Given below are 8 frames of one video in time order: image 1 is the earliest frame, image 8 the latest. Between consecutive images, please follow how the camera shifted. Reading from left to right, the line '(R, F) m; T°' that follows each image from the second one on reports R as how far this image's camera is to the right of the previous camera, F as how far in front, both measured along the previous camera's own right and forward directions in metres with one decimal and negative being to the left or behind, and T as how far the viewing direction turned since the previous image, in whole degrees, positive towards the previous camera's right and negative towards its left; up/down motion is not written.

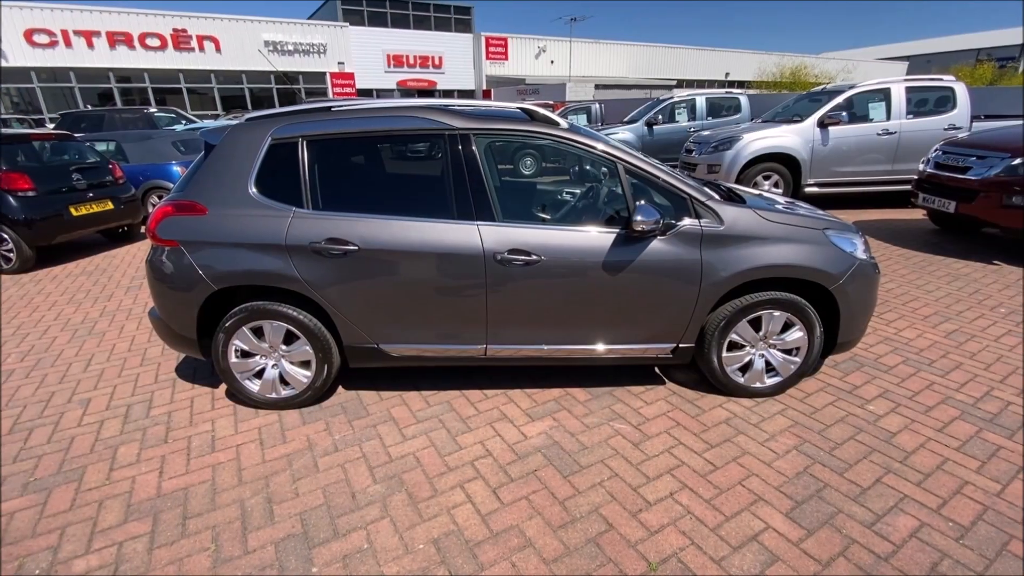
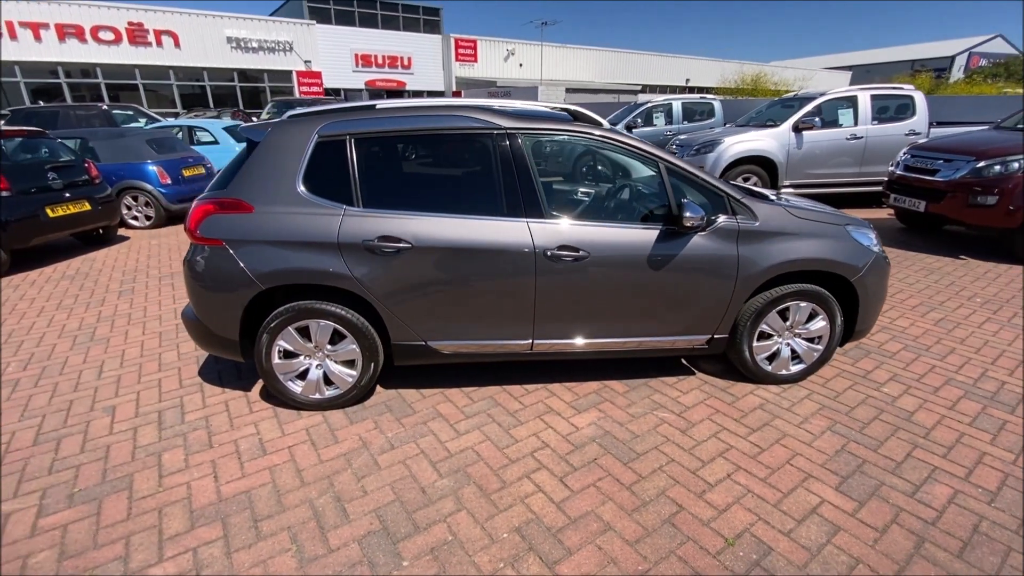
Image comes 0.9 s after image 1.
(-0.5, 0.0) m; +4°
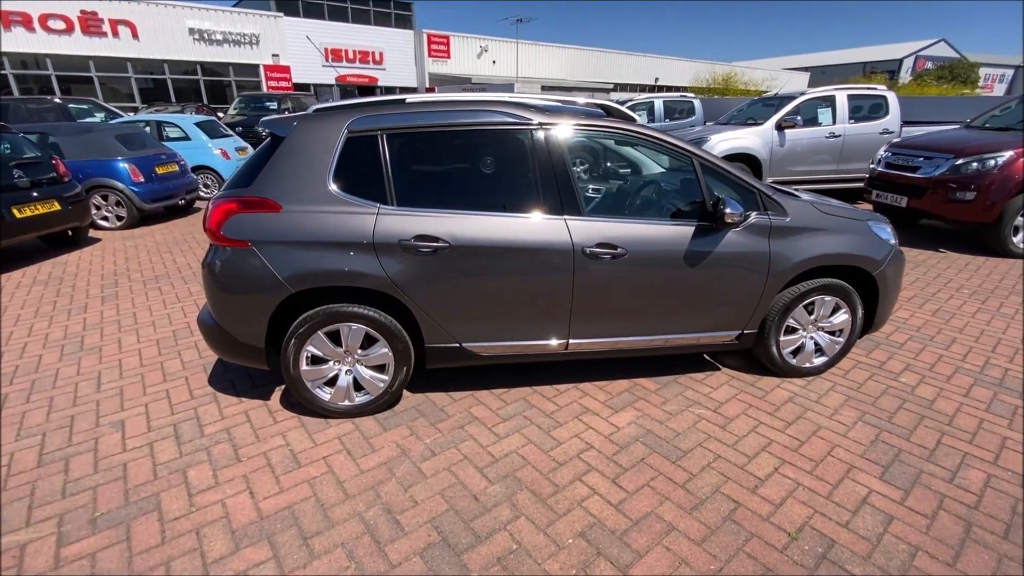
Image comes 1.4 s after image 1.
(-0.4, +0.1) m; +4°
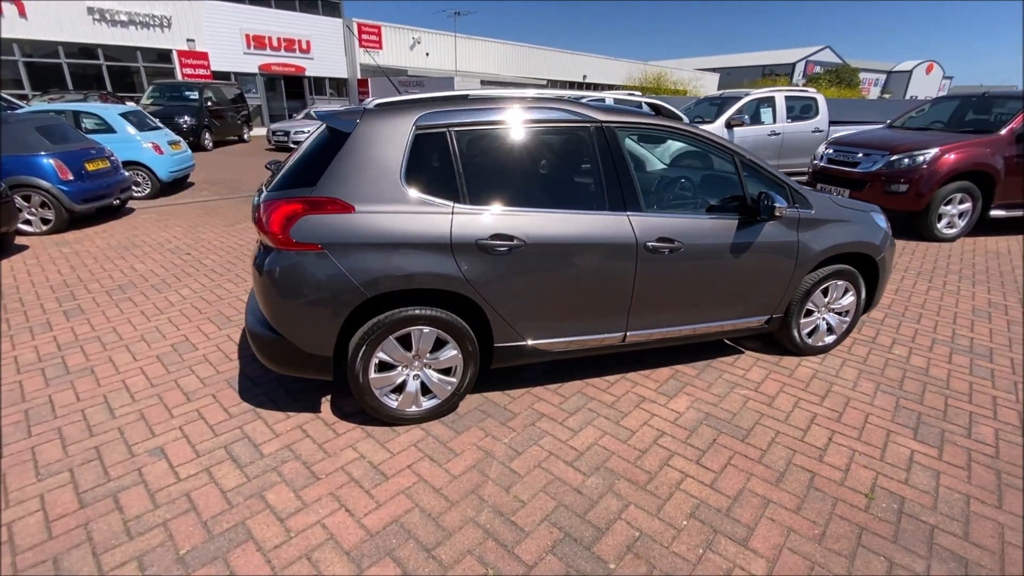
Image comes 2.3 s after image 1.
(-0.8, 0.0) m; +8°
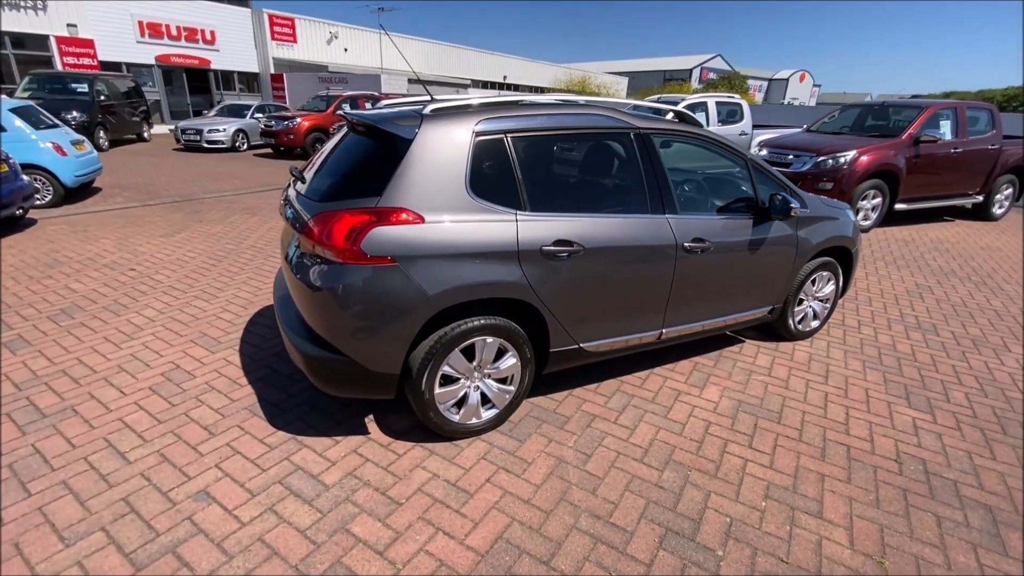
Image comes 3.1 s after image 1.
(-0.8, +0.1) m; +10°
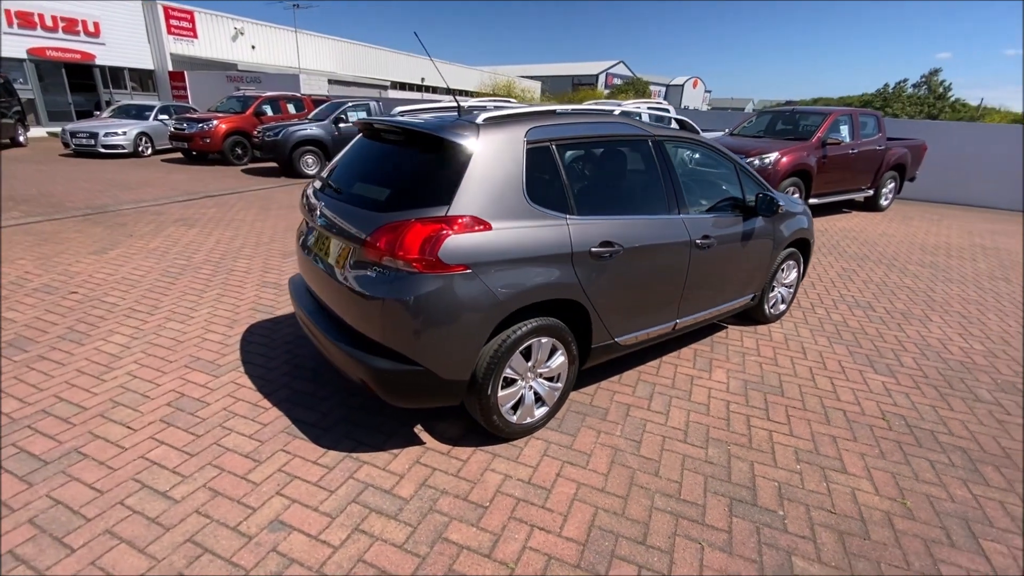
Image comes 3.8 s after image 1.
(-0.7, 0.0) m; +10°
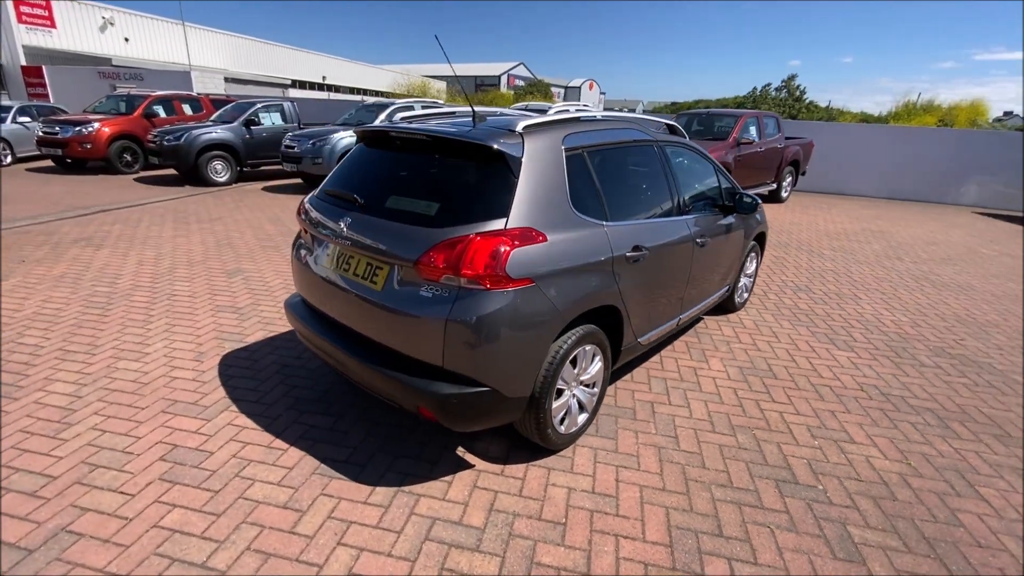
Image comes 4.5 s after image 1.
(-0.7, +0.1) m; +10°
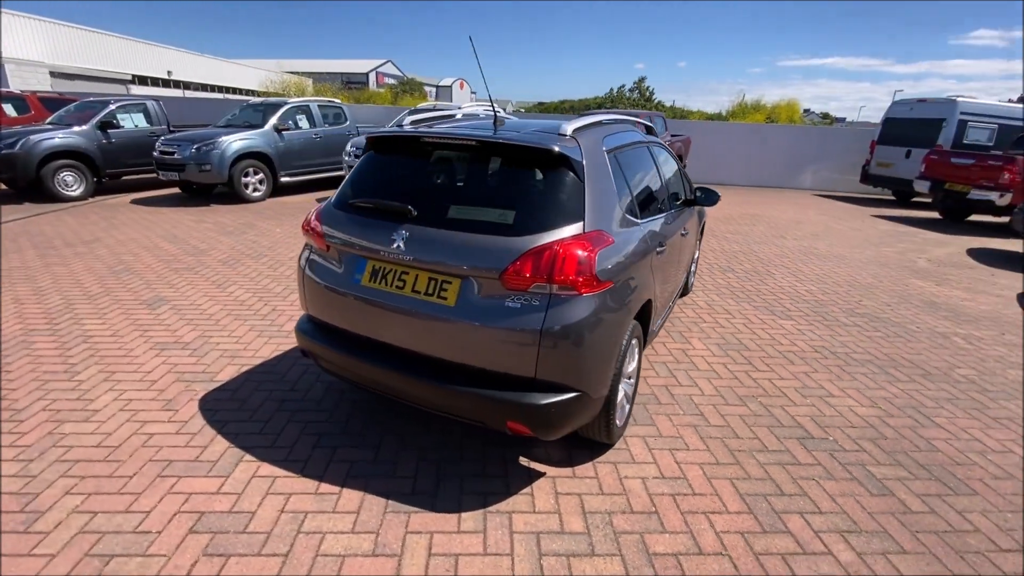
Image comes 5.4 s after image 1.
(-0.9, +0.1) m; +14°
